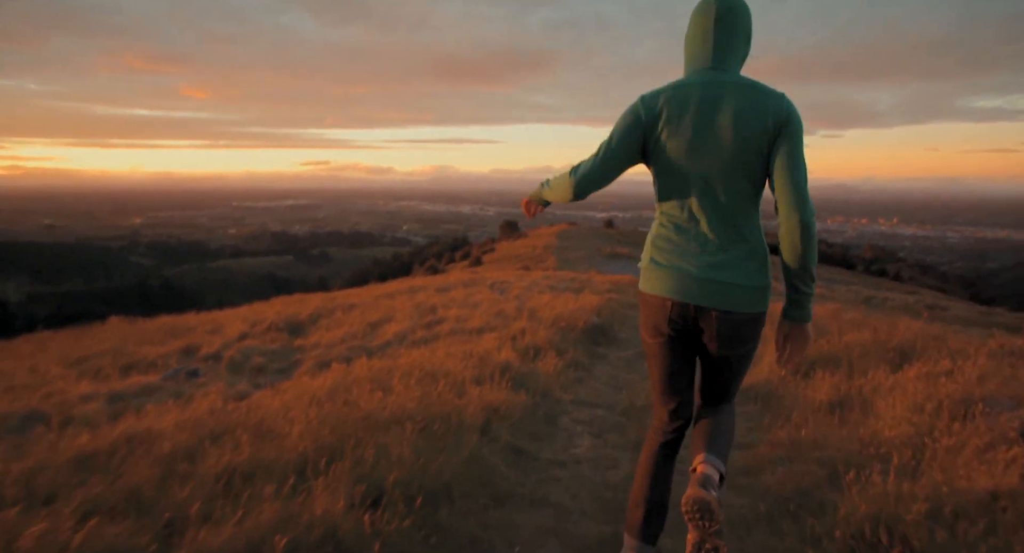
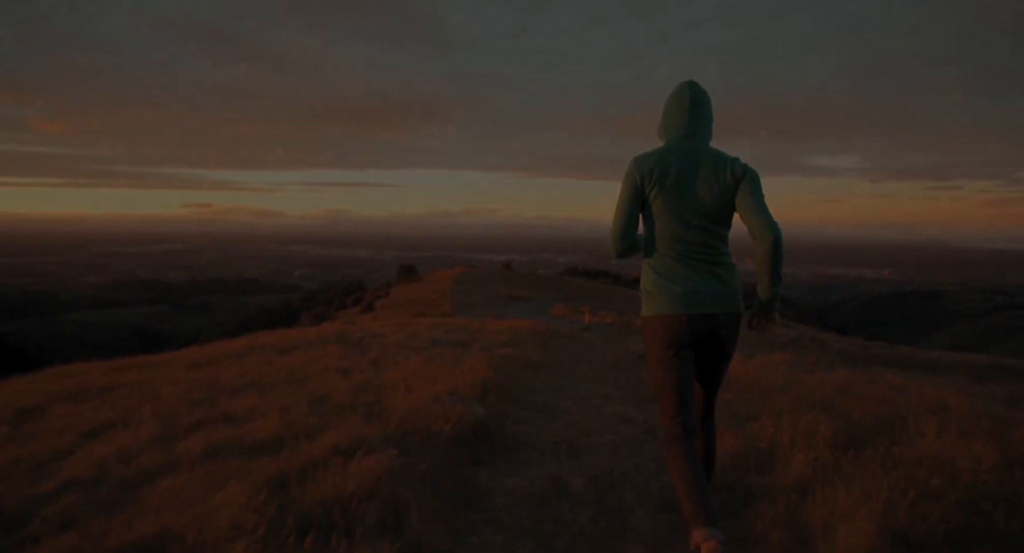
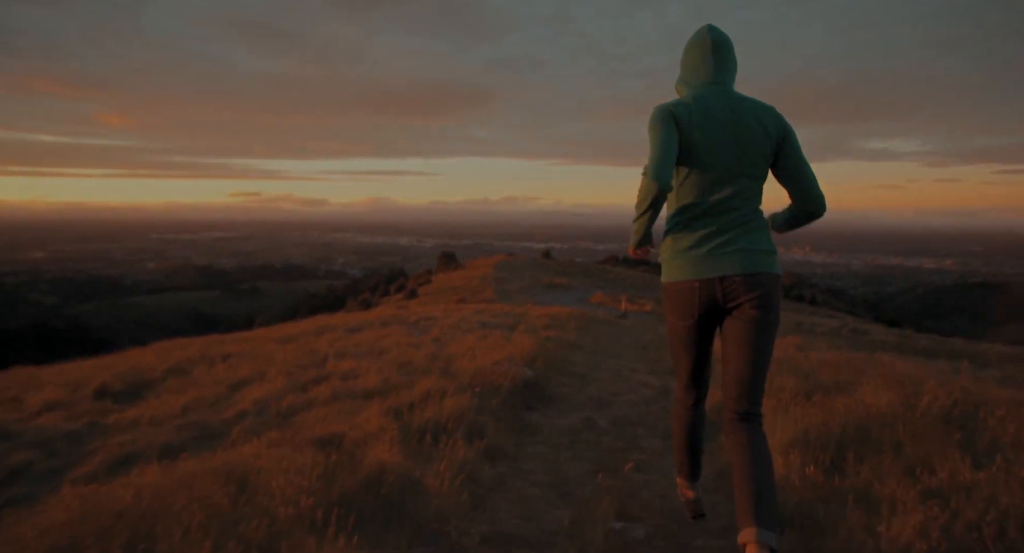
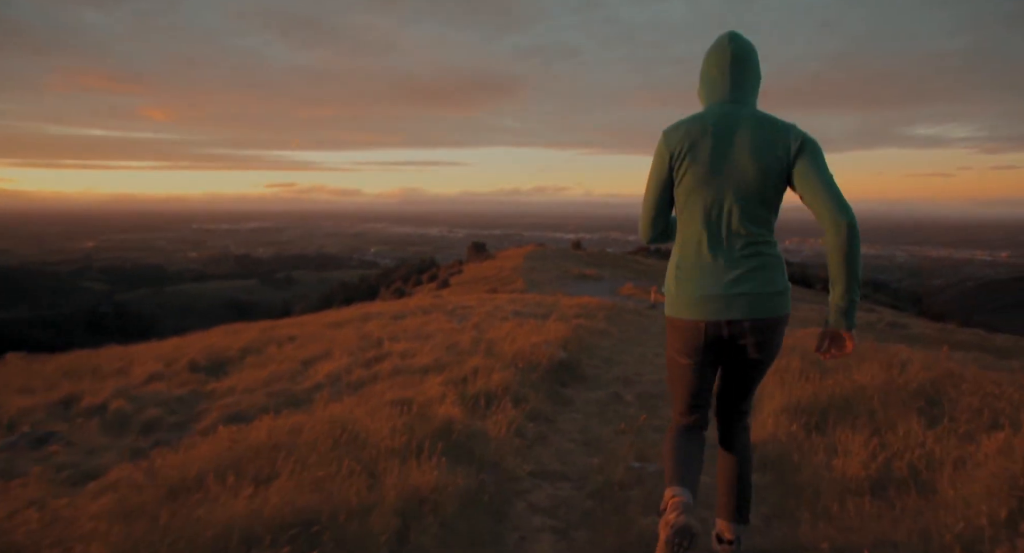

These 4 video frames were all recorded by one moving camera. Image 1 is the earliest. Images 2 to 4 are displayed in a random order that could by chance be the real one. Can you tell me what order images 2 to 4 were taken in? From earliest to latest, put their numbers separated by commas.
4, 3, 2
